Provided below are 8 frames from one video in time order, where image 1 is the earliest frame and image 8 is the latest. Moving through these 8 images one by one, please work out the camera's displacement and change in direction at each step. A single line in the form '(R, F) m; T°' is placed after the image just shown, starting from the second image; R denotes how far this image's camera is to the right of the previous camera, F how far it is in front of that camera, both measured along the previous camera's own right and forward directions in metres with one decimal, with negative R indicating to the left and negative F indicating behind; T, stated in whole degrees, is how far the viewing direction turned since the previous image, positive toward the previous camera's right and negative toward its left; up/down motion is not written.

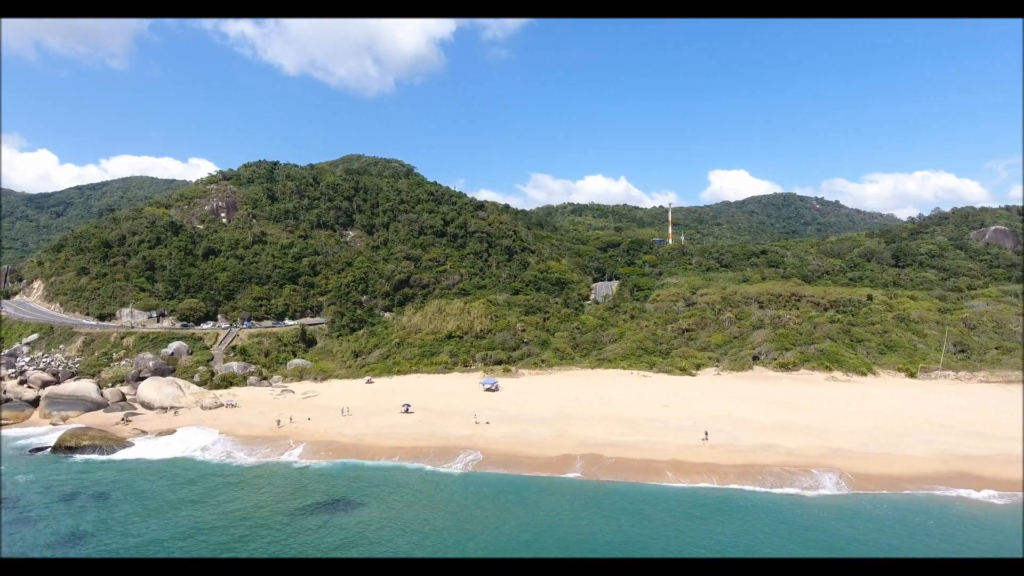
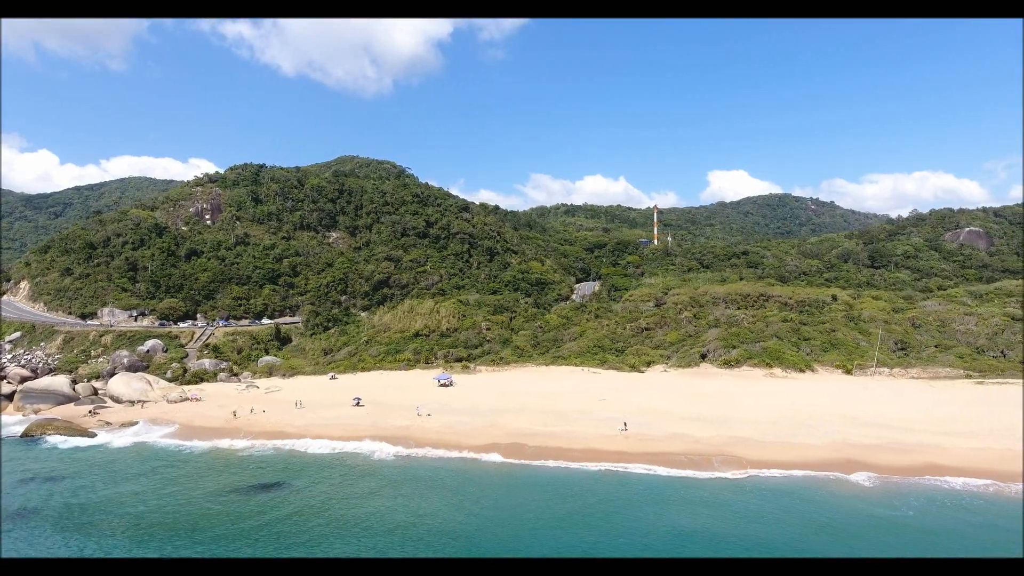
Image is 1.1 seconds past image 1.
(+2.4, -1.3) m; 0°
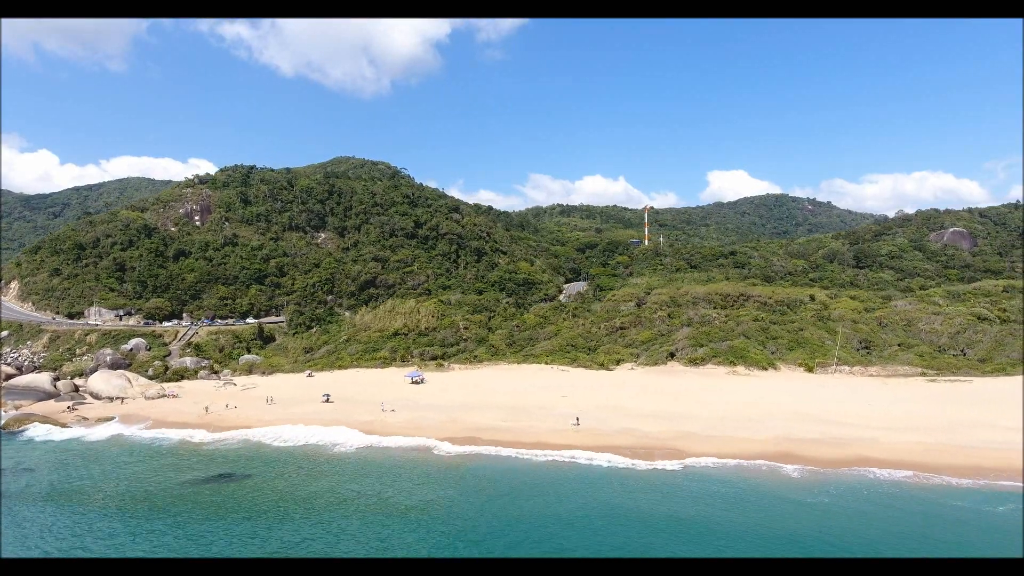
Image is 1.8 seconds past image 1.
(+1.6, -0.8) m; 0°
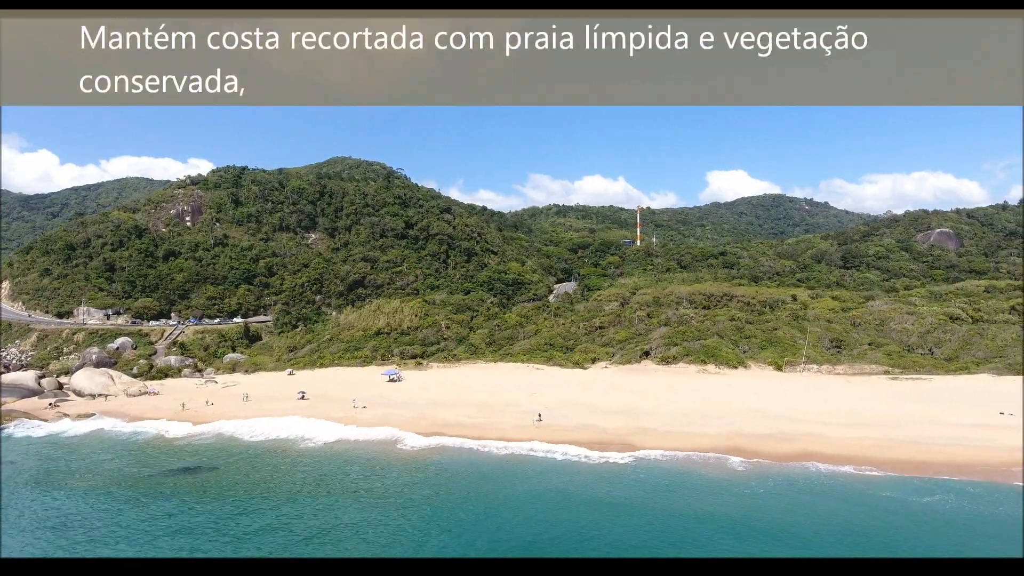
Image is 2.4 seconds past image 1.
(+1.4, -0.6) m; 0°
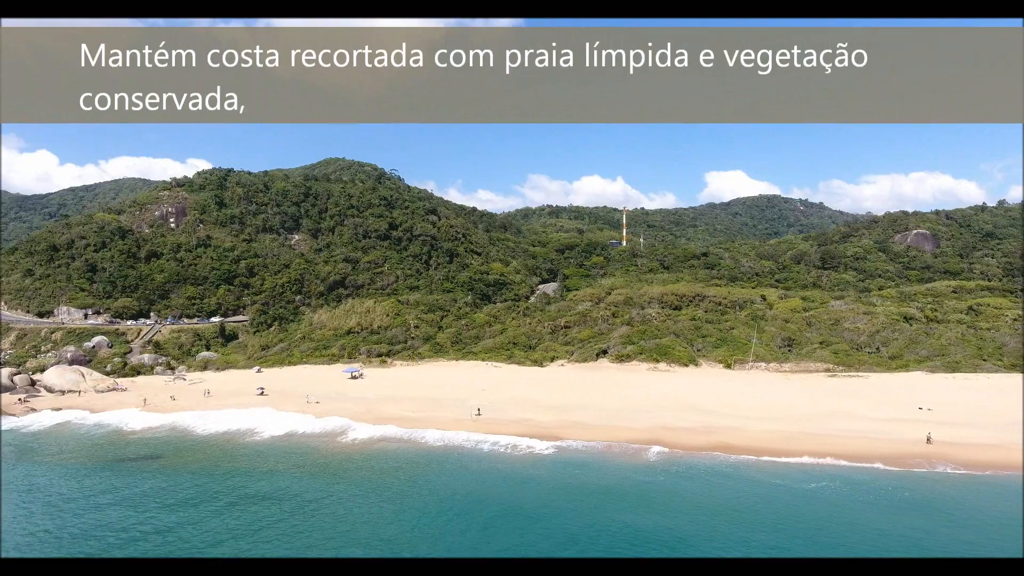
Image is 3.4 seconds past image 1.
(+2.4, -1.0) m; 0°
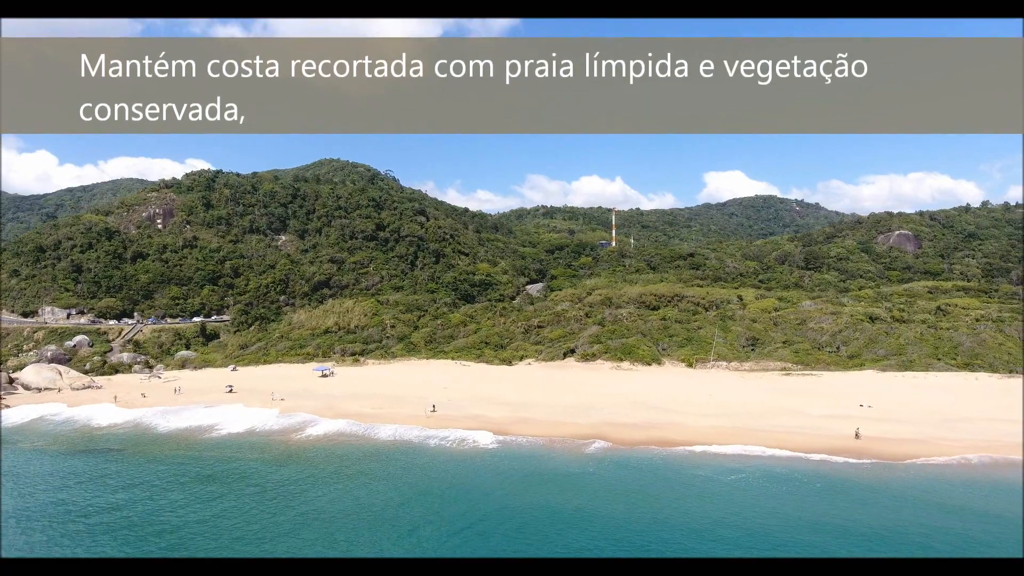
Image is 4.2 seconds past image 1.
(+1.9, -0.8) m; 0°
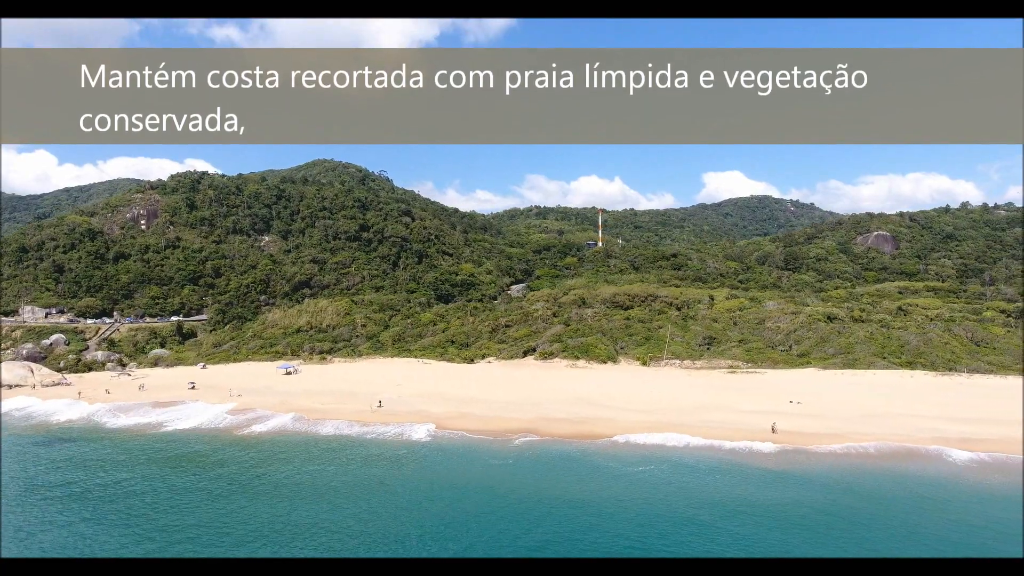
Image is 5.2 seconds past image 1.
(+2.5, -0.9) m; 0°
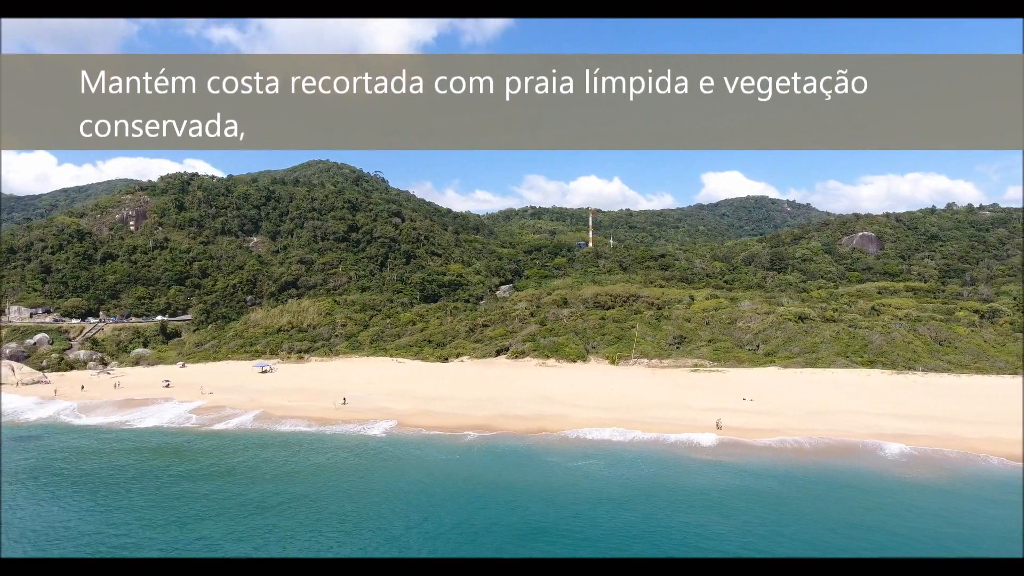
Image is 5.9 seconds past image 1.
(+1.8, -0.7) m; 0°
